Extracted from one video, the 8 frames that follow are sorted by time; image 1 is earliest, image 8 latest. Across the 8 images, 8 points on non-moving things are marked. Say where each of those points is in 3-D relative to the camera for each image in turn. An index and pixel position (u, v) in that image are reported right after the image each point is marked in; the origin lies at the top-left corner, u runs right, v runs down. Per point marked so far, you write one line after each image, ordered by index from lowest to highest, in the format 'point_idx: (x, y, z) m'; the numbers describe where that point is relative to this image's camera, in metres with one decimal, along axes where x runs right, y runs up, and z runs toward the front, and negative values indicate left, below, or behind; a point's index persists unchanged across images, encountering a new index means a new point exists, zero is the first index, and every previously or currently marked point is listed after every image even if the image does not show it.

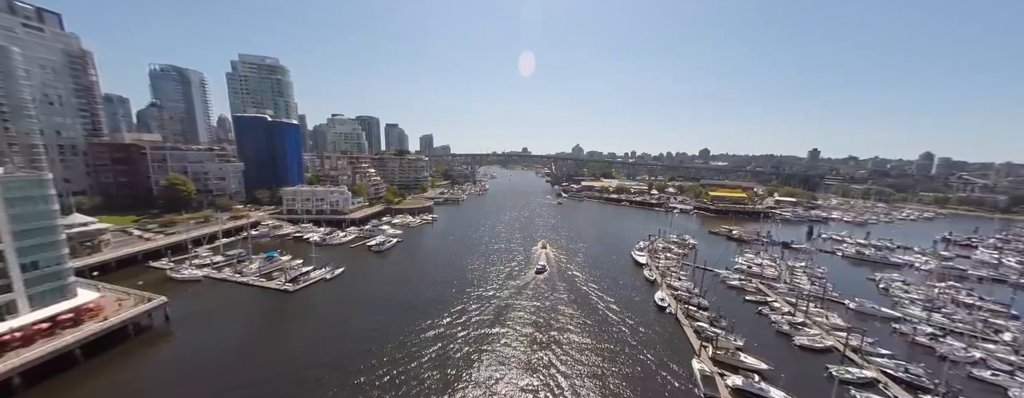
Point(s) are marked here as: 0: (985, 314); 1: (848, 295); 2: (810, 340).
0: (+25.9, -6.2, +16.4) m
1: (+21.9, -6.3, +19.5) m
2: (+14.7, -7.1, +14.5) m
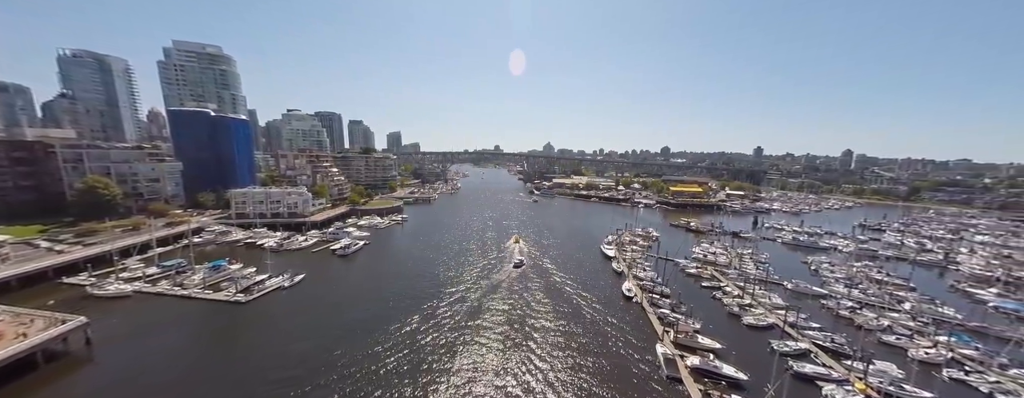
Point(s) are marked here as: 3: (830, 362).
0: (+24.2, -5.6, +19.1) m
1: (+20.0, -5.7, +21.9) m
2: (+13.4, -6.7, +16.2) m
3: (+13.9, -7.2, +12.7) m
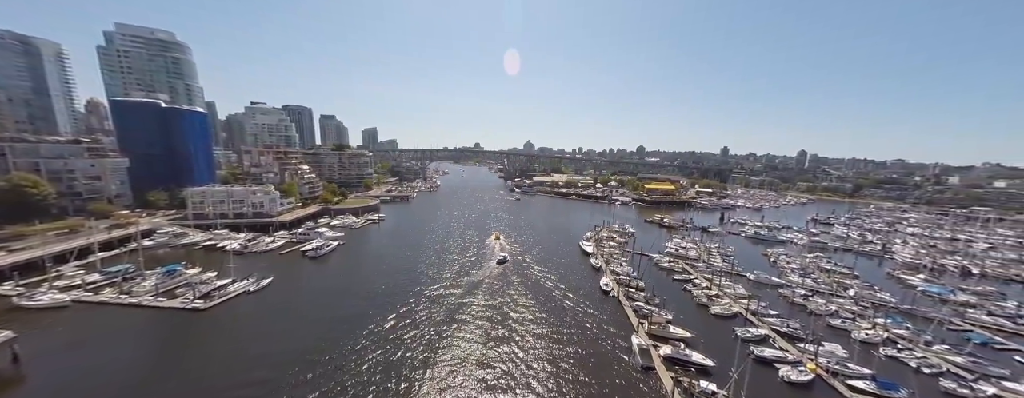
0: (+22.9, -5.3, +21.0) m
1: (+18.5, -5.5, +23.4) m
2: (+12.2, -6.5, +17.3) m
3: (+13.0, -7.0, +13.9) m
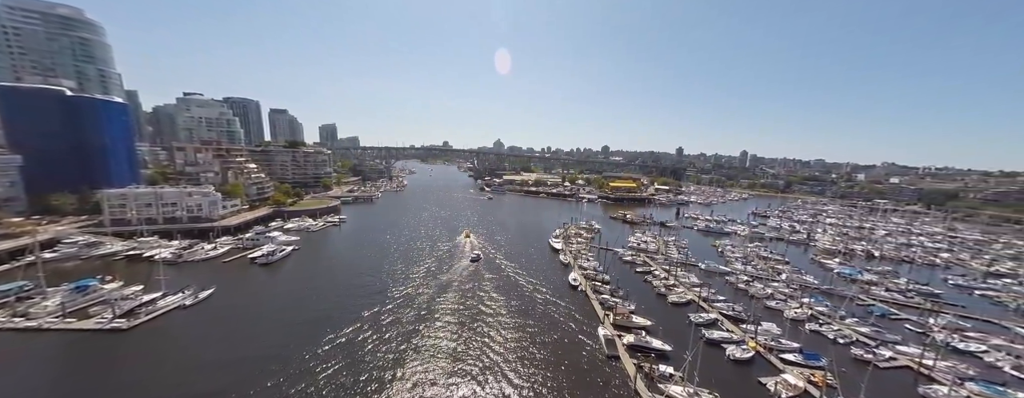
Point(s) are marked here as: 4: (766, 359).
0: (+20.7, -5.0, +23.6) m
1: (+16.1, -5.2, +25.6) m
2: (+10.4, -6.2, +18.9) m
3: (+11.5, -6.8, +15.6) m
4: (+11.3, -7.1, +13.1) m
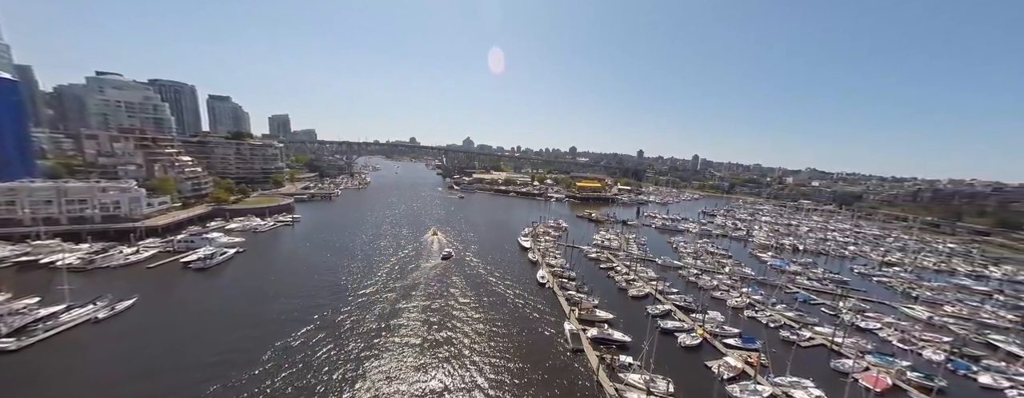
0: (+18.0, -5.0, +25.9) m
1: (+13.3, -5.1, +27.4) m
2: (+8.3, -6.2, +20.2) m
3: (+9.8, -6.8, +17.0) m
4: (+9.8, -7.1, +14.6) m
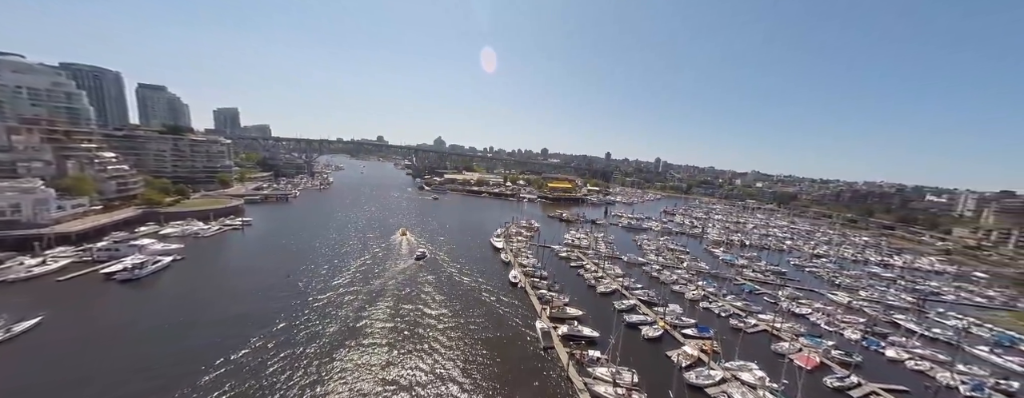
0: (+15.5, -5.0, +27.7) m
1: (+10.6, -5.2, +28.8) m
2: (+6.4, -6.2, +21.1) m
3: (+8.1, -6.8, +18.1) m
4: (+8.3, -7.1, +15.7) m
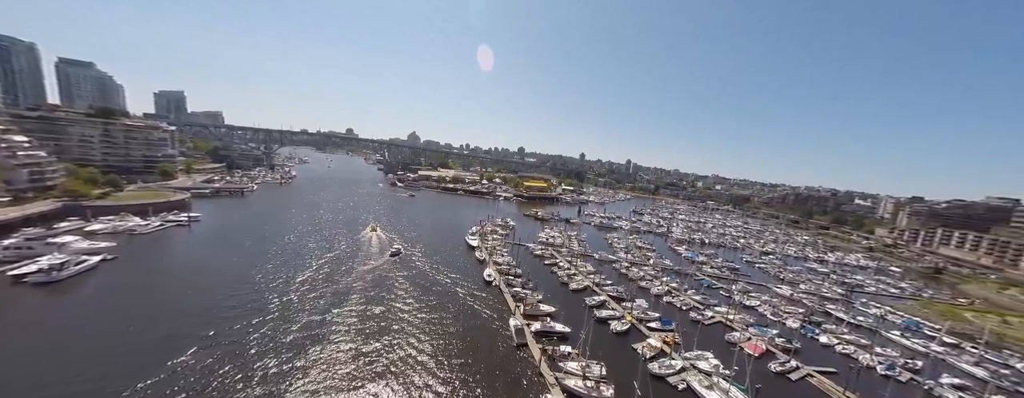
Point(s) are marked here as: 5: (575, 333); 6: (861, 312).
0: (+13.1, -5.0, +29.2) m
1: (+8.2, -5.1, +29.8) m
2: (+4.5, -6.2, +21.9) m
3: (+6.5, -6.7, +19.0) m
4: (+6.9, -7.1, +16.6) m
5: (+3.2, -6.9, +15.9) m
6: (+20.9, -6.8, +17.9) m
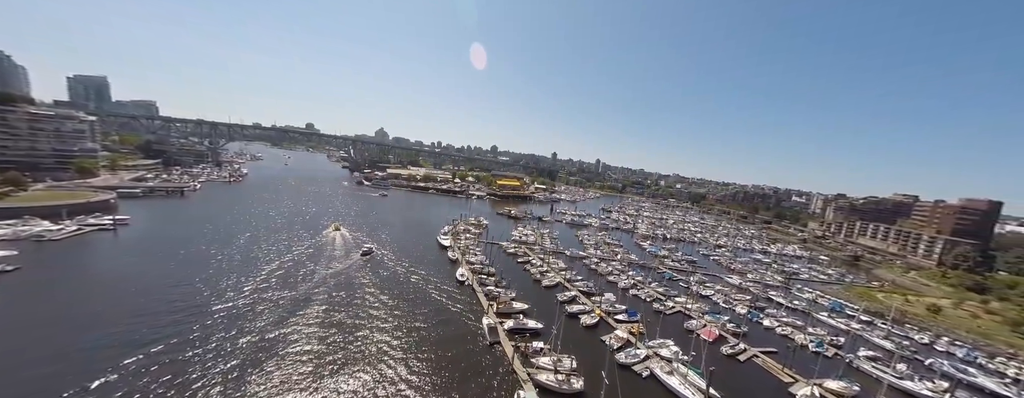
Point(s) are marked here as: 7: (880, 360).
0: (+10.4, -4.8, +30.5) m
1: (+5.4, -5.0, +30.7) m
2: (+2.5, -6.1, +22.5) m
3: (+4.7, -6.6, +19.8) m
4: (+5.4, -7.0, +17.4) m
5: (+1.7, -6.9, +16.4) m
6: (+19.2, -6.6, +20.0) m
7: (+16.1, -7.0, +13.1) m
